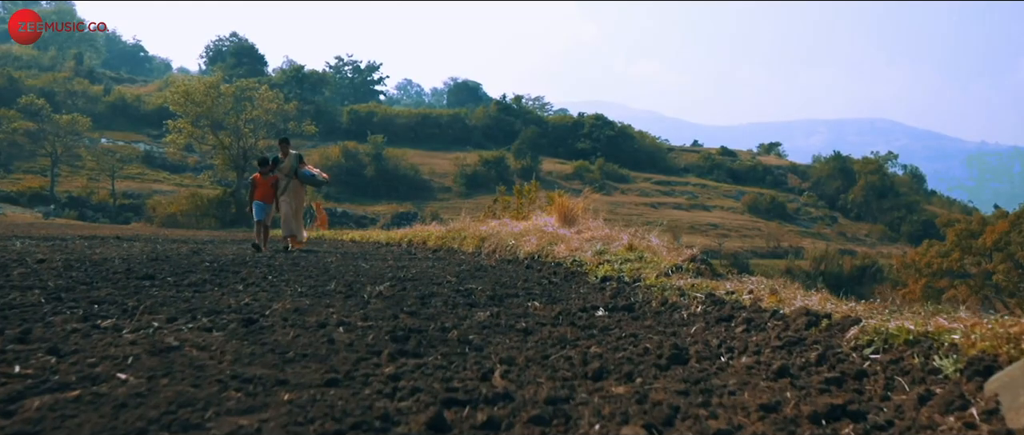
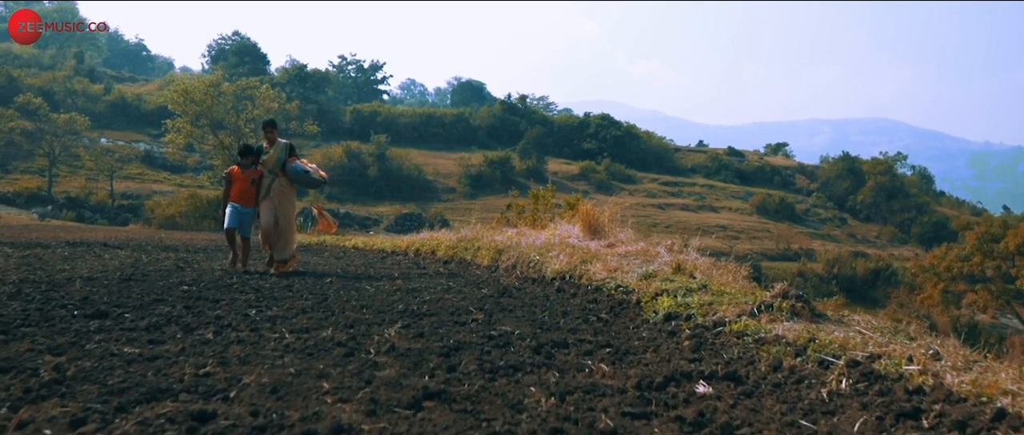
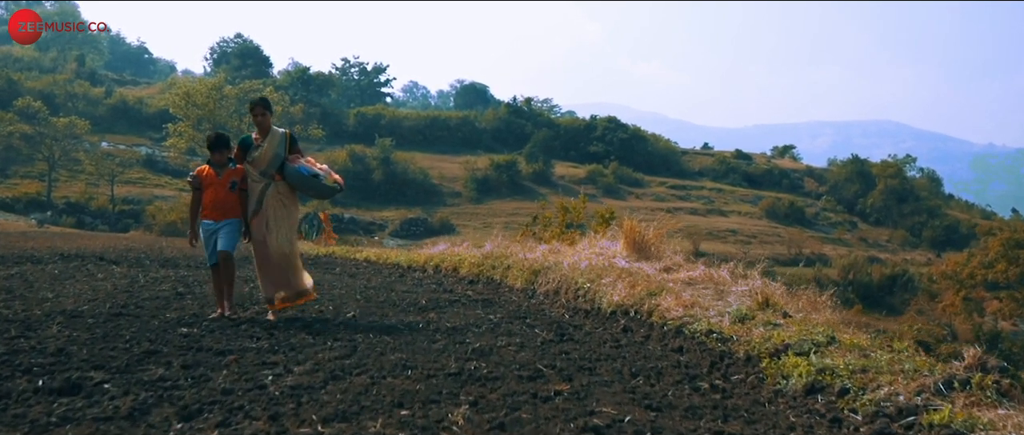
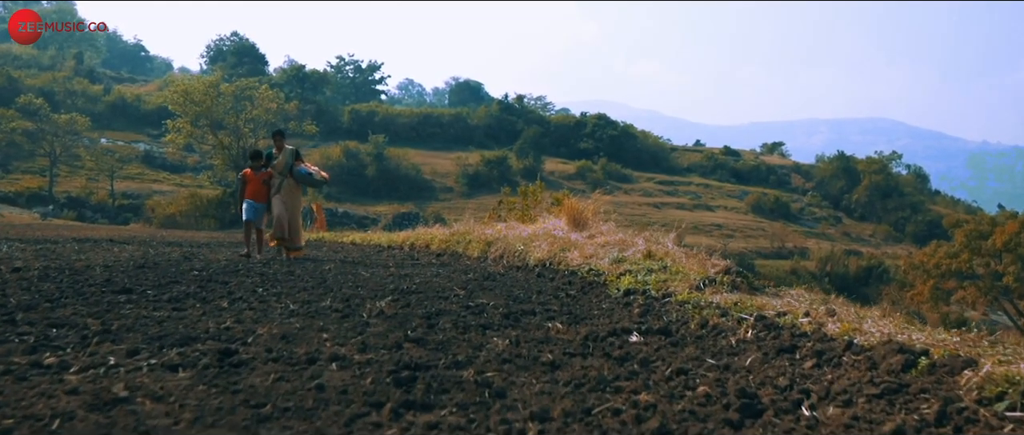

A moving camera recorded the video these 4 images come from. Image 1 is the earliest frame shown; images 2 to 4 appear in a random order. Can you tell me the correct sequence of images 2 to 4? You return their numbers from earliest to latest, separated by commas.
4, 2, 3
